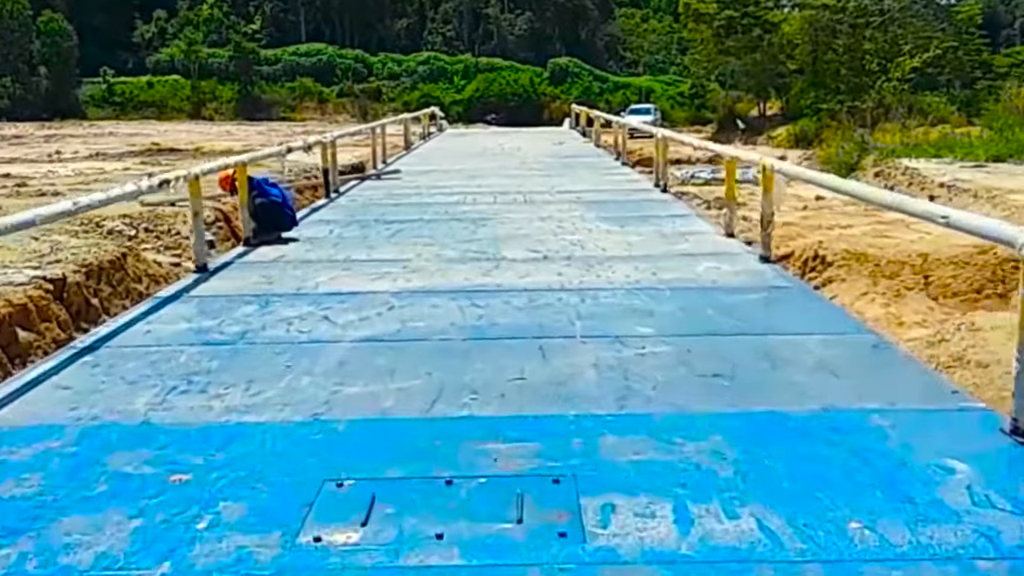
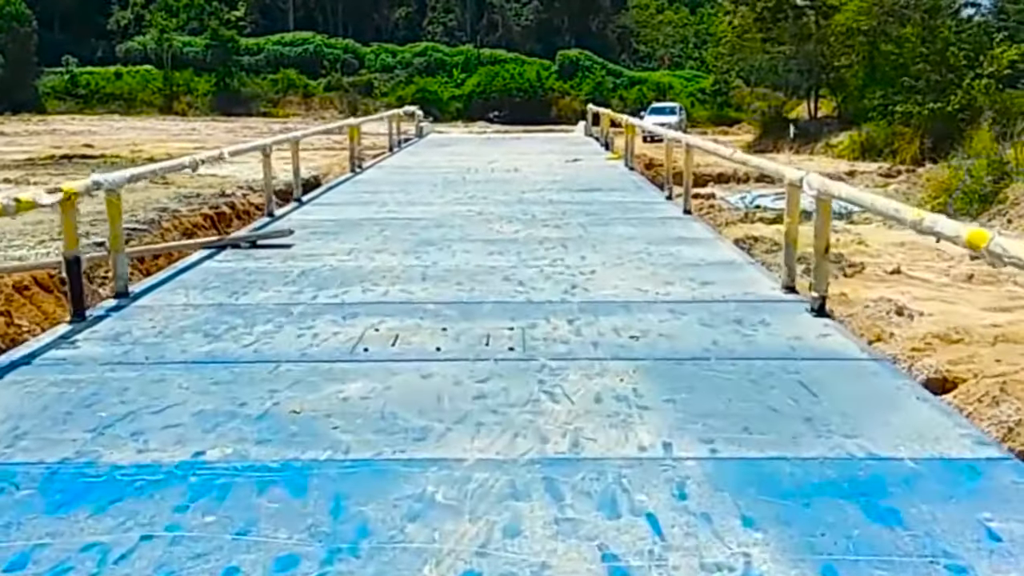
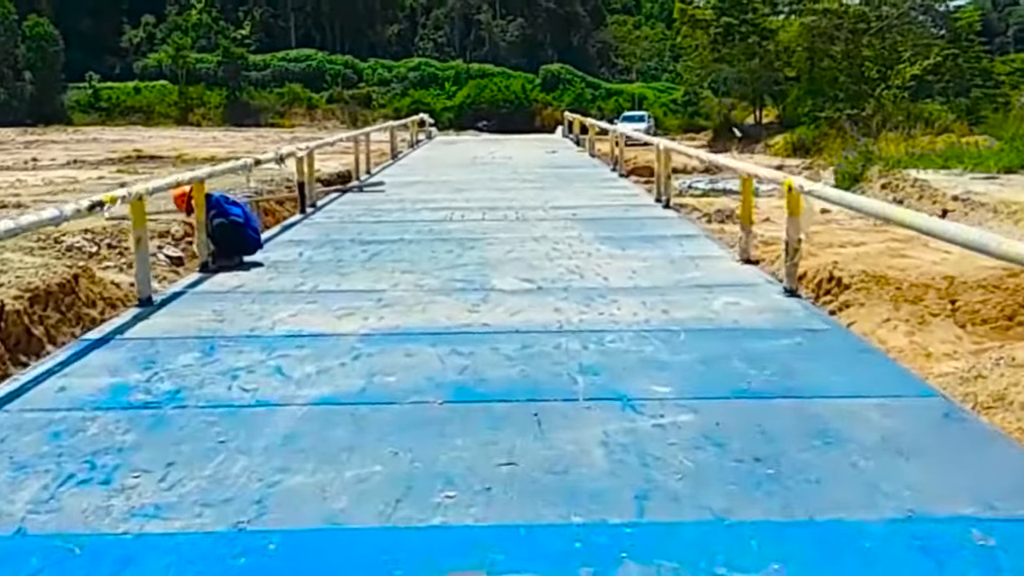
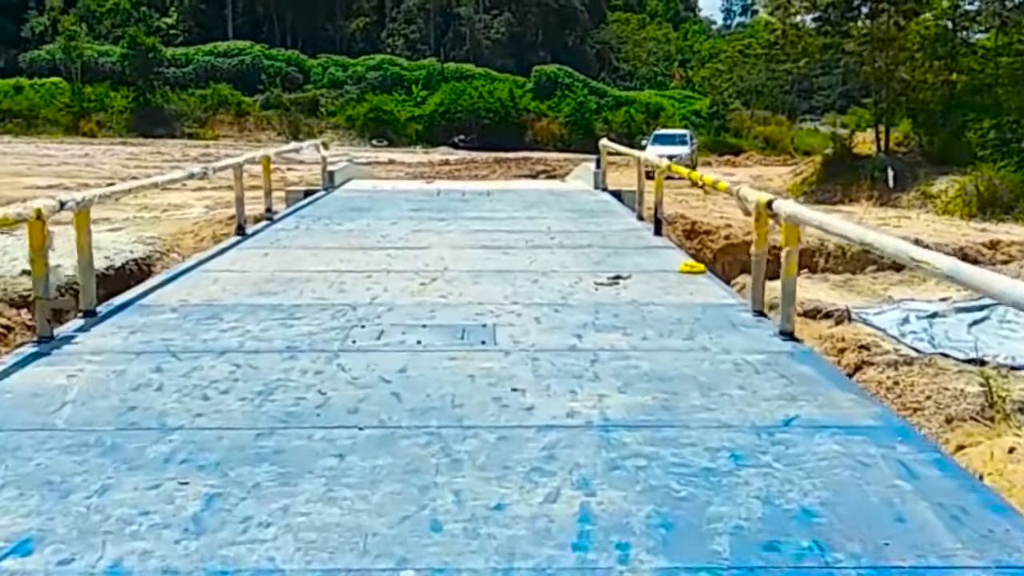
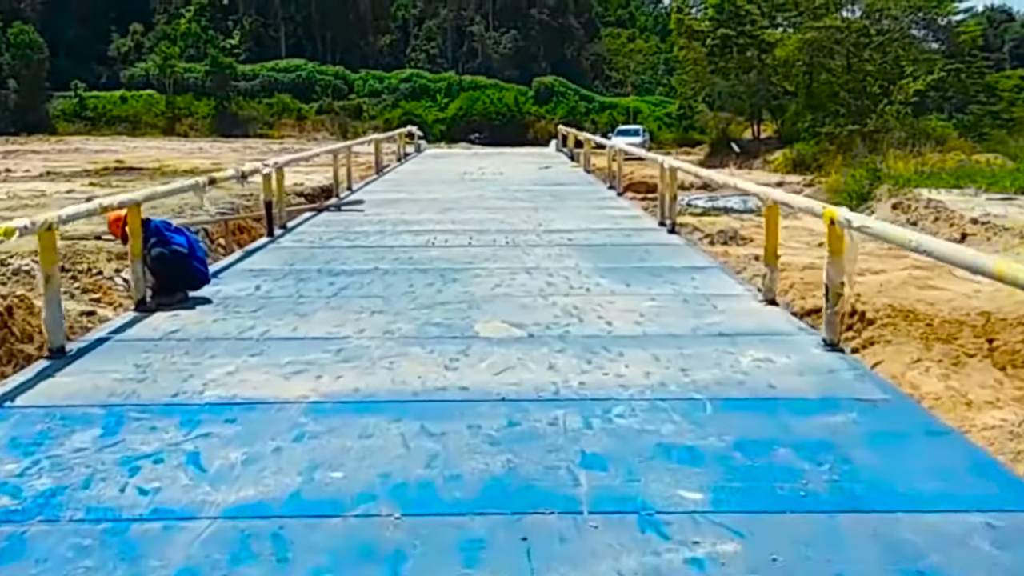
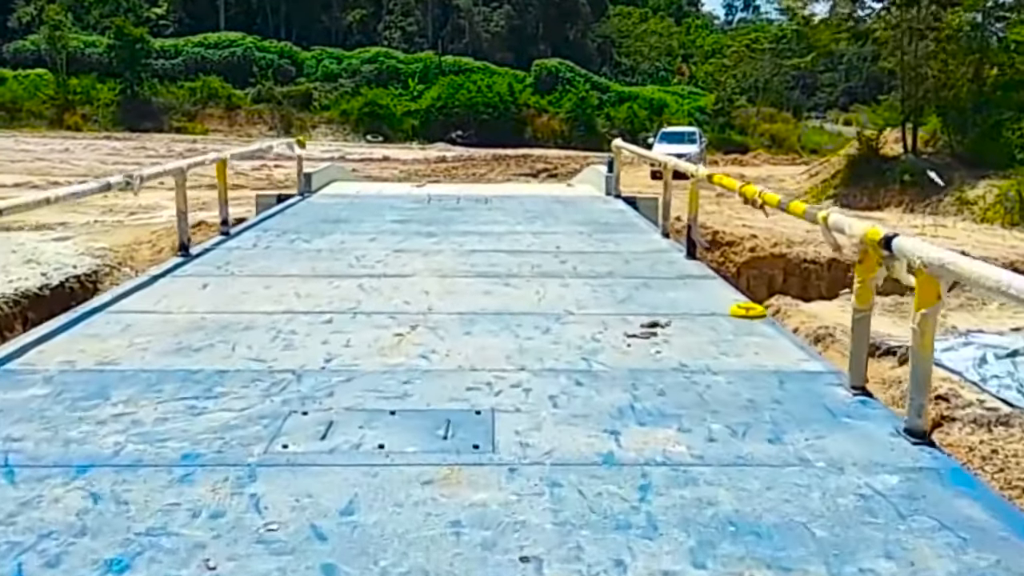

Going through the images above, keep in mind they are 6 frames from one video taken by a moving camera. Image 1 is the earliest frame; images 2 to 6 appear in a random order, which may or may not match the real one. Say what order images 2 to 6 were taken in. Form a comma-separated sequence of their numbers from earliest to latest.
3, 5, 2, 4, 6
